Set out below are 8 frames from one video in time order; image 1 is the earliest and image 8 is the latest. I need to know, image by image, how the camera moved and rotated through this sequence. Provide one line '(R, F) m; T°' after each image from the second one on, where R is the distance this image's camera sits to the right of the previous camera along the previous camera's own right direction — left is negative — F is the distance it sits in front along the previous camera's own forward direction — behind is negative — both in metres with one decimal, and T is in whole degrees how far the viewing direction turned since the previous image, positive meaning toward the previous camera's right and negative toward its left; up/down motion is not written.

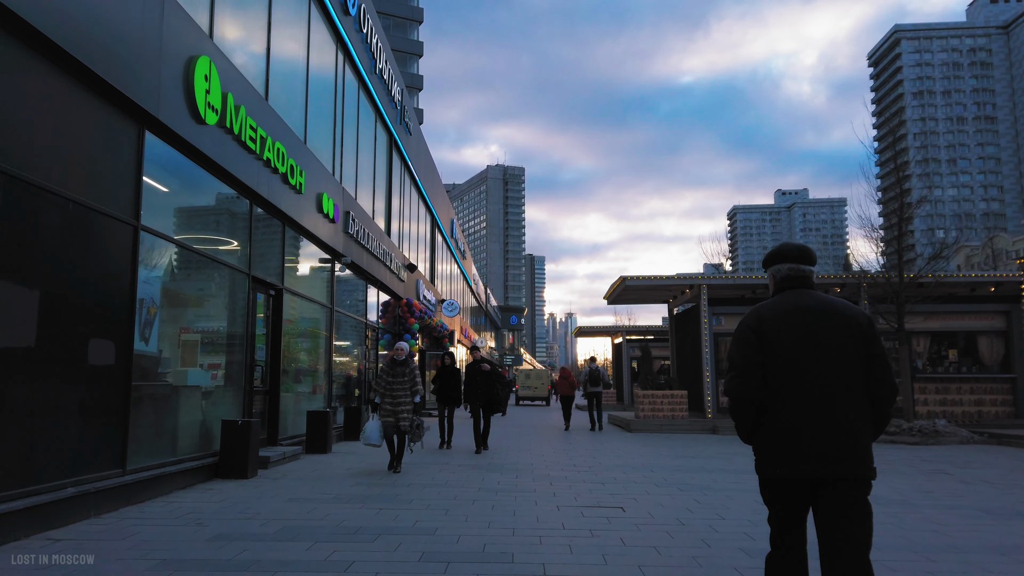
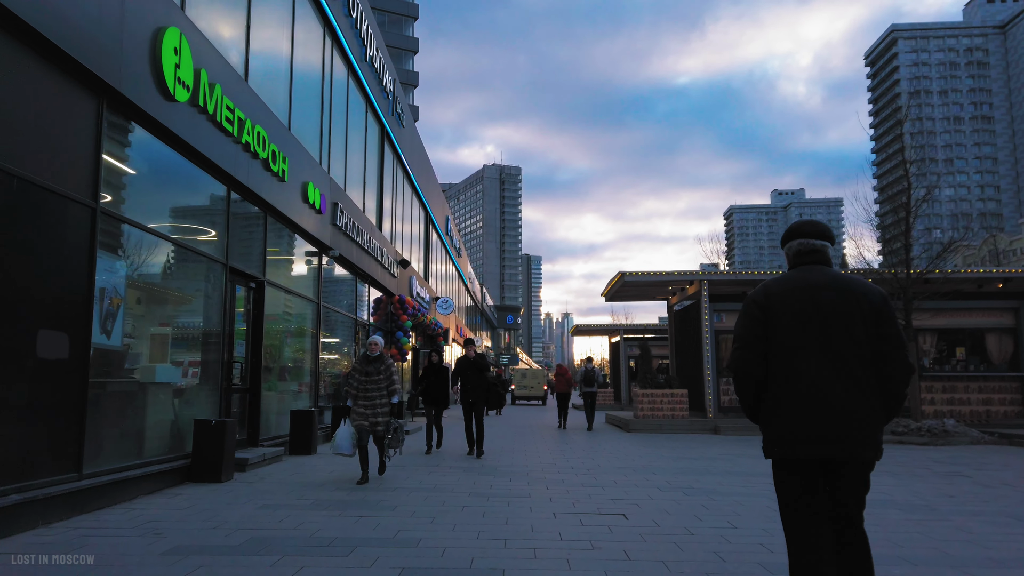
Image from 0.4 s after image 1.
(0.0, +0.5) m; 0°
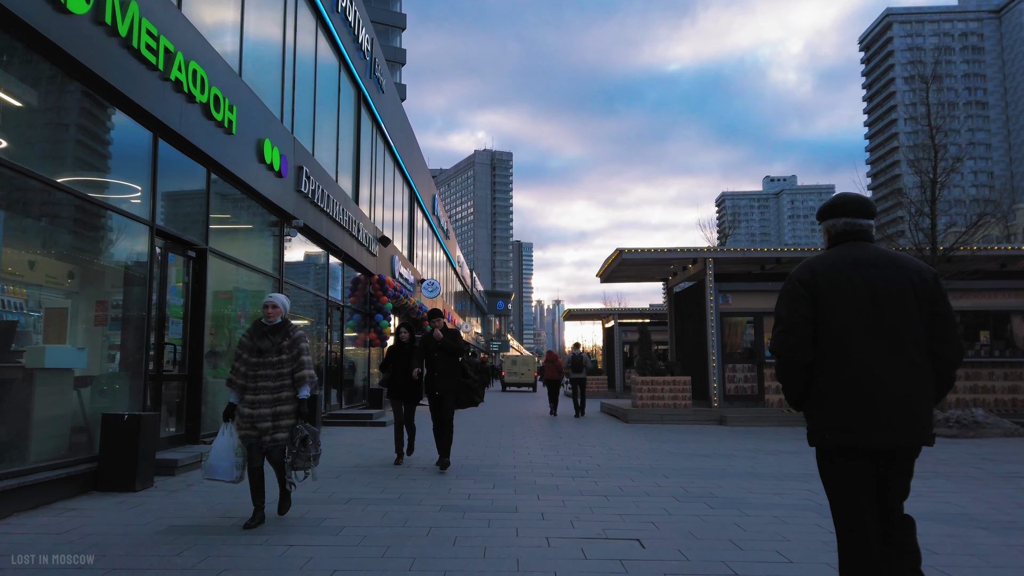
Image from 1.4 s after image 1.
(+0.1, +1.5) m; +1°
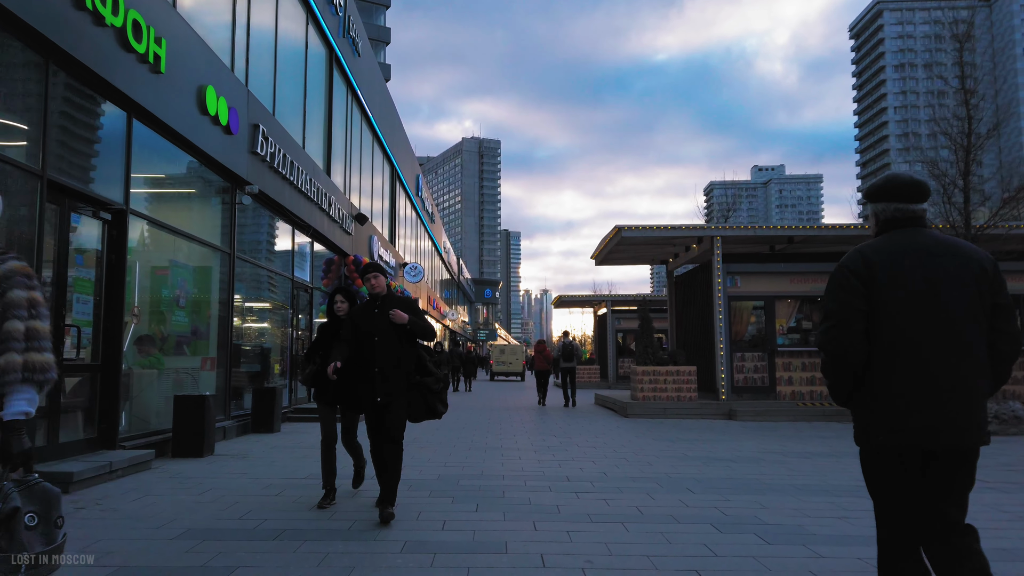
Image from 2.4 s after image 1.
(0.0, +1.5) m; +1°
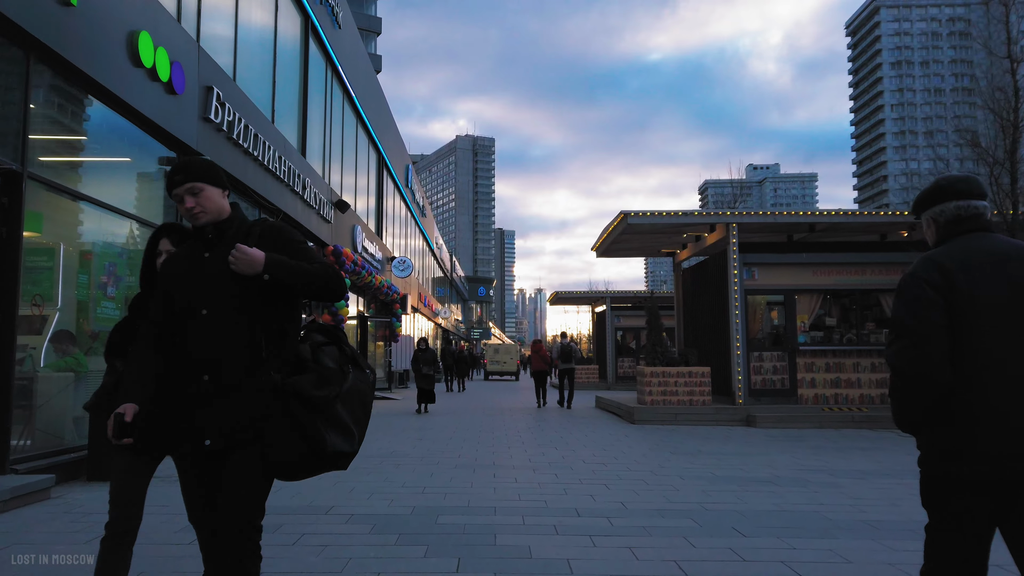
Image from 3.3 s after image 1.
(0.0, +1.4) m; 0°
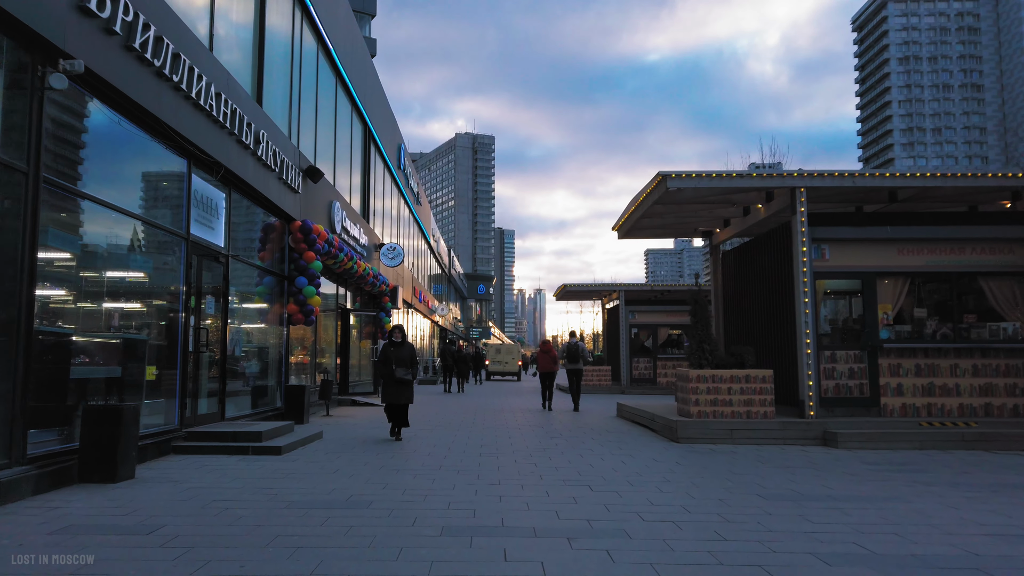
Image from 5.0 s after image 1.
(-0.1, +2.8) m; 0°
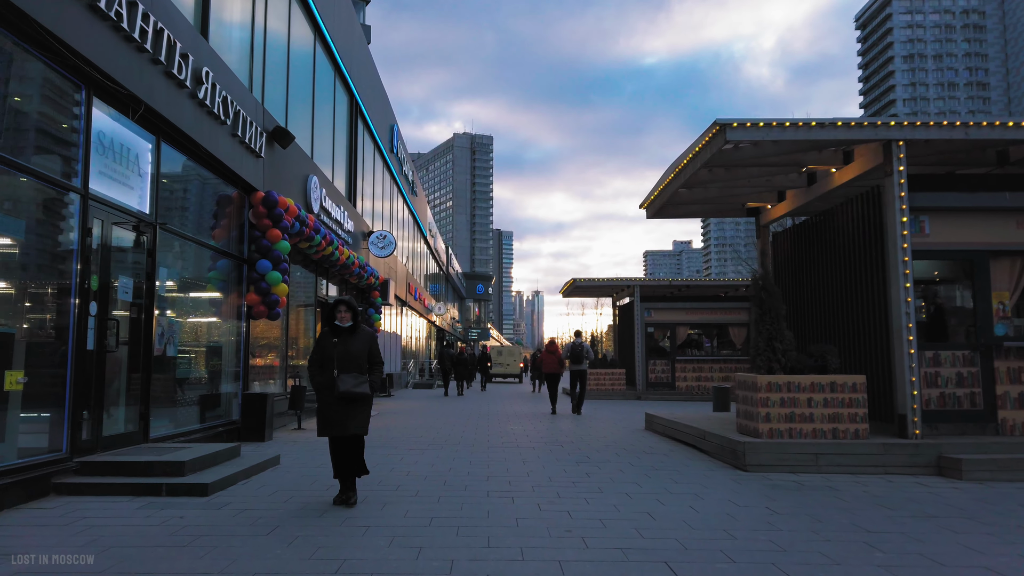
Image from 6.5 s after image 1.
(-0.2, +2.3) m; 0°
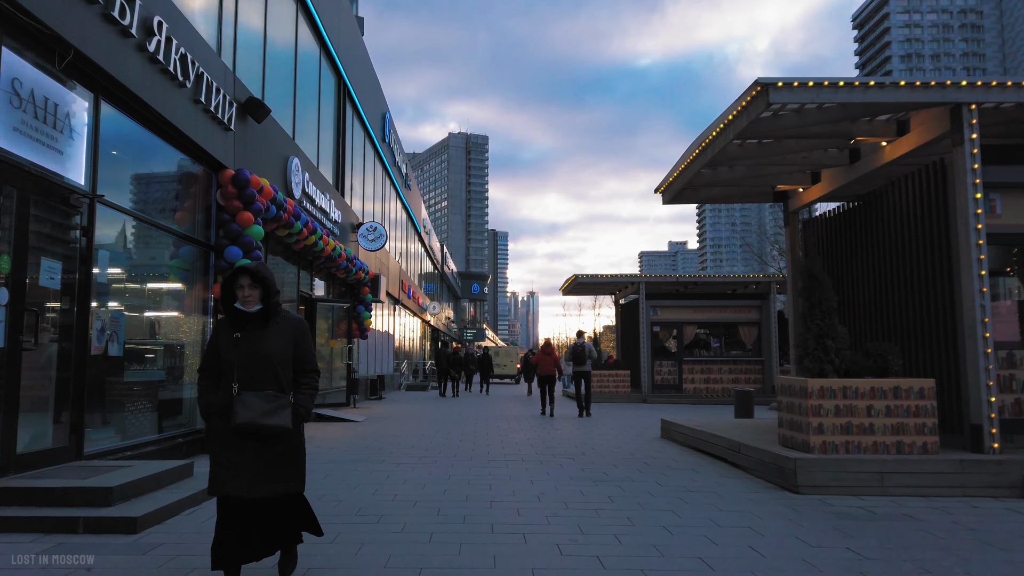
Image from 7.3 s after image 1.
(-0.1, +1.2) m; 0°
